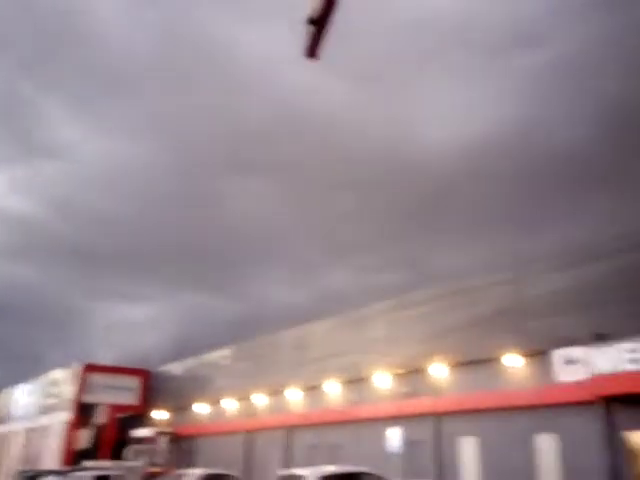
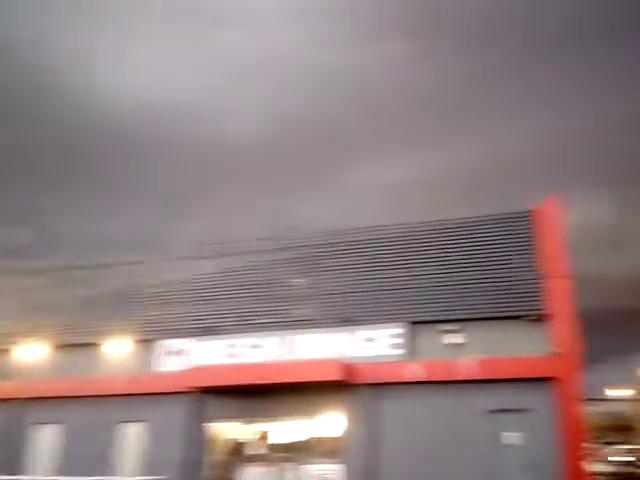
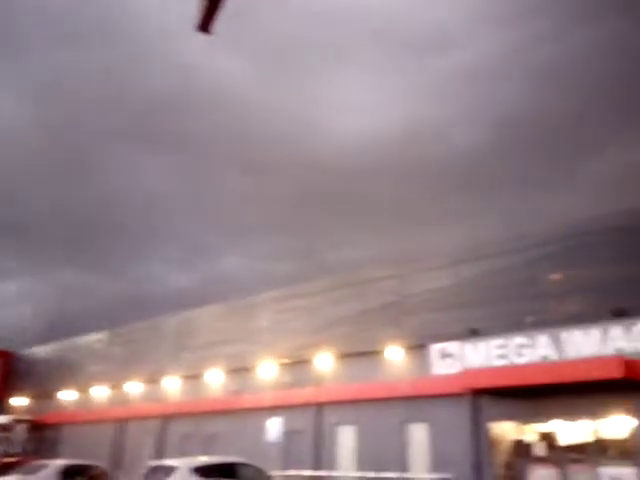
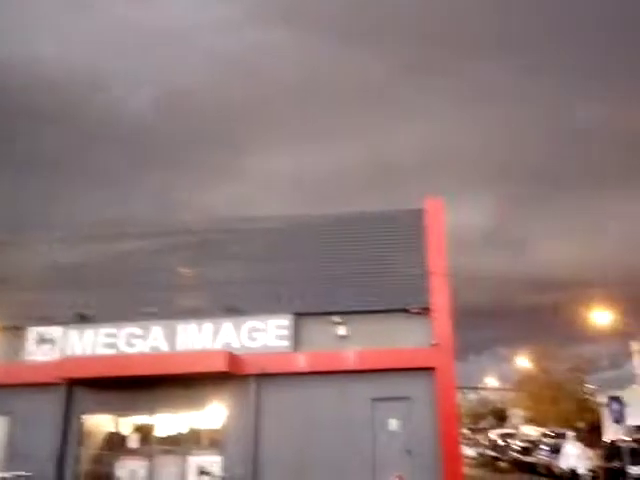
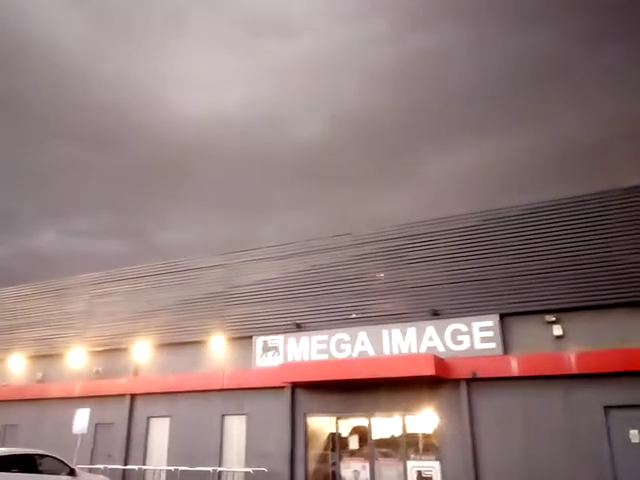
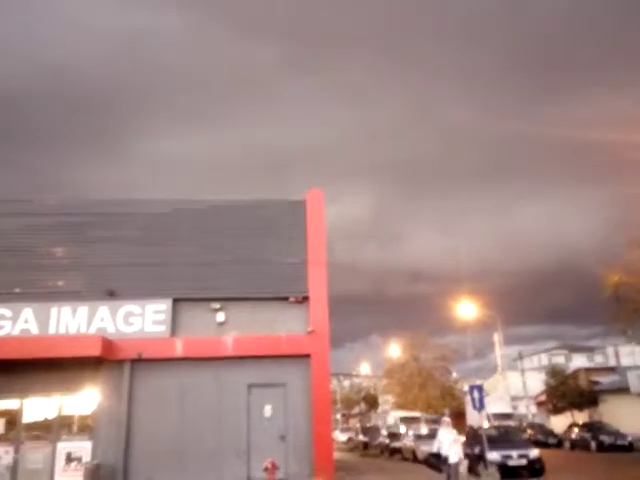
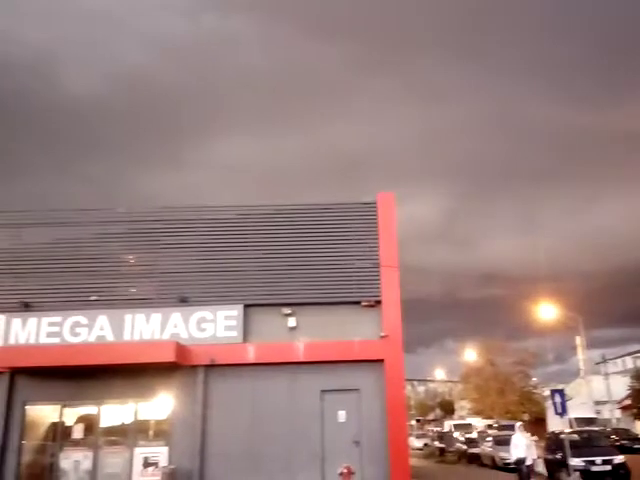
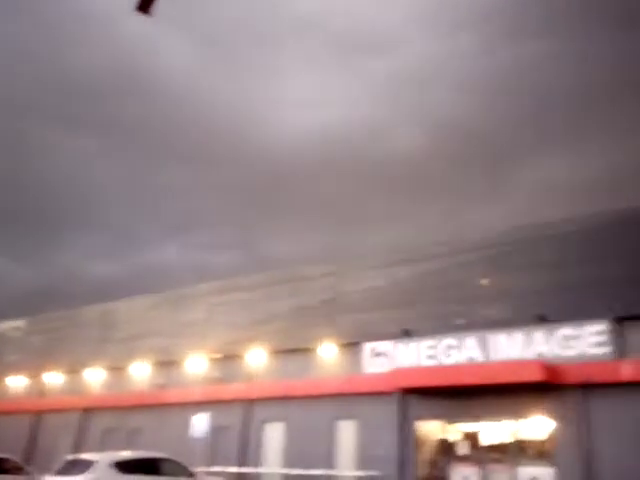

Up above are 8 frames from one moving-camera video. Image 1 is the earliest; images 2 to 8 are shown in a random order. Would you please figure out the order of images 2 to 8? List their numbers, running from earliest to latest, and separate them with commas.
3, 8, 5, 2, 4, 7, 6
